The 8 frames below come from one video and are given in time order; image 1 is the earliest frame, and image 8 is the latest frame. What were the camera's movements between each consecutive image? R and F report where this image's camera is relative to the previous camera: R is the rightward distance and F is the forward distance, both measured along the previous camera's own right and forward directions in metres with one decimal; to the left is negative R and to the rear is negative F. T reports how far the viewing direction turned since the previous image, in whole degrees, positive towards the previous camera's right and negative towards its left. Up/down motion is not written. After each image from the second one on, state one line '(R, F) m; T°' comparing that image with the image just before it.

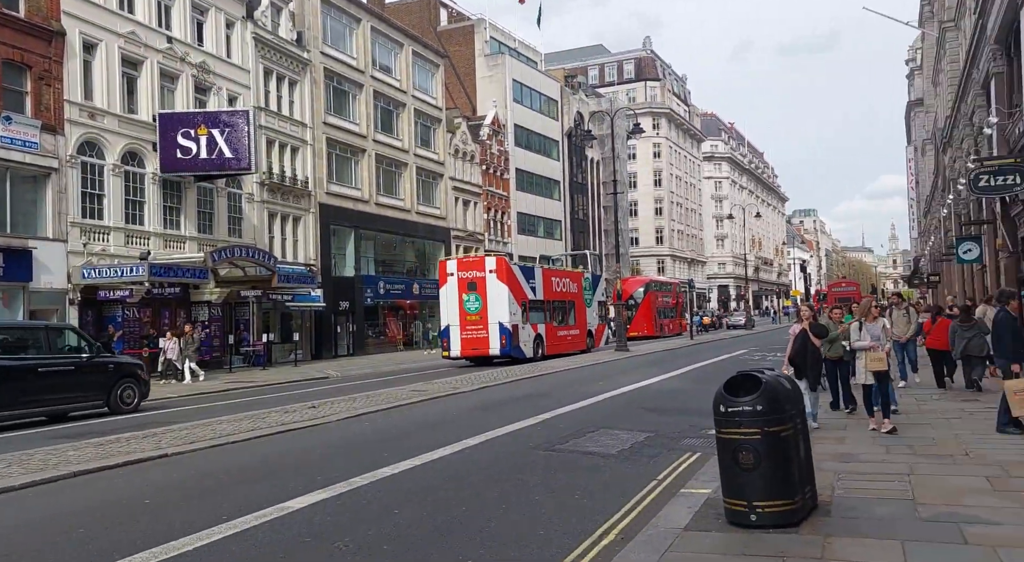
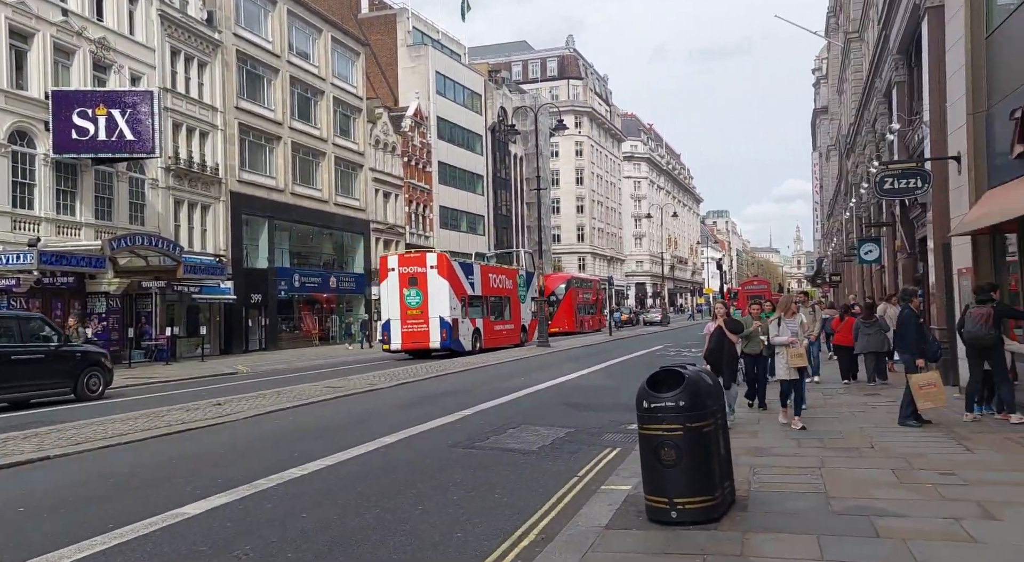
(0.0, +0.2) m; +5°
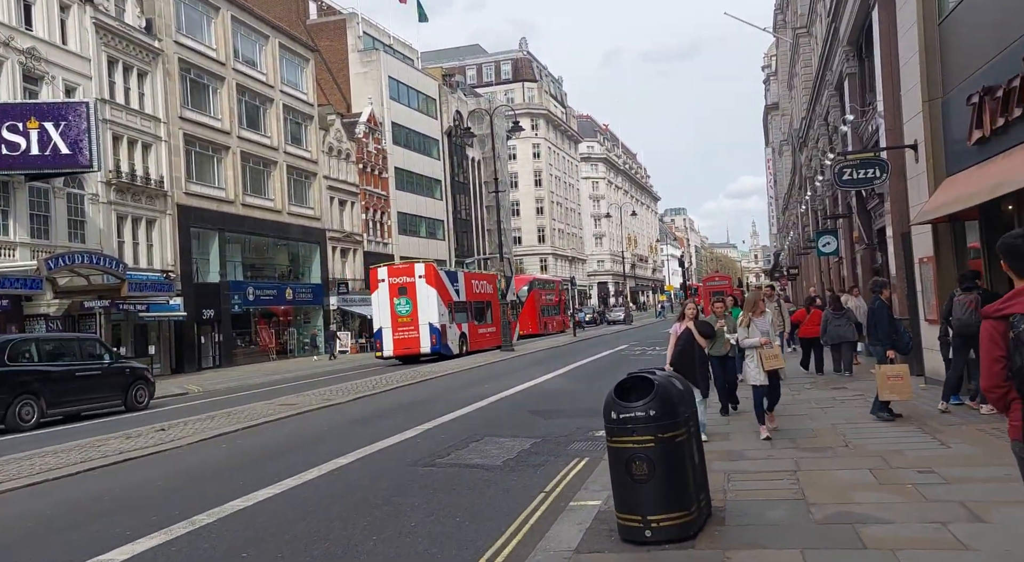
(+0.1, +0.4) m; +2°
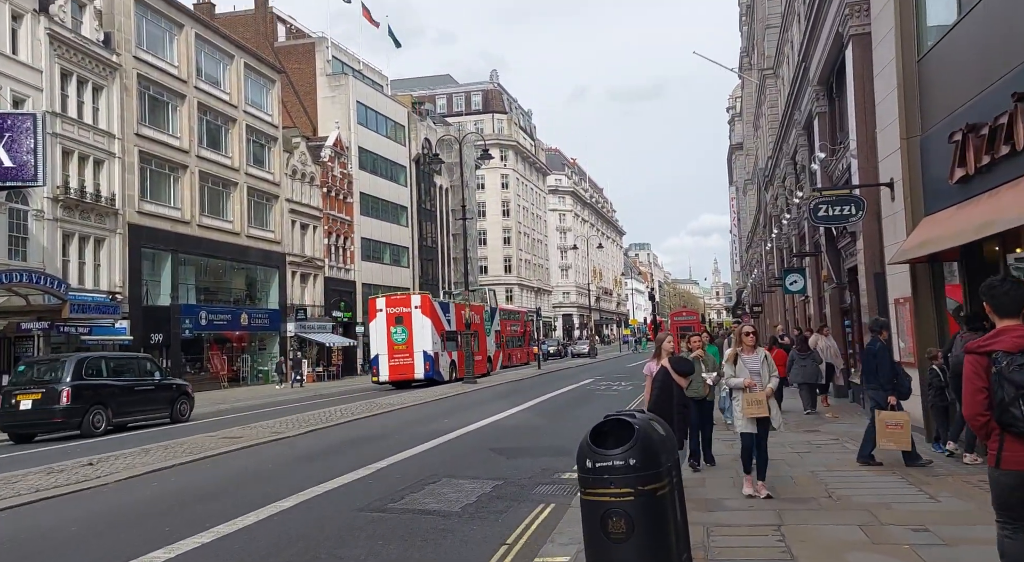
(0.0, +0.4) m; +2°
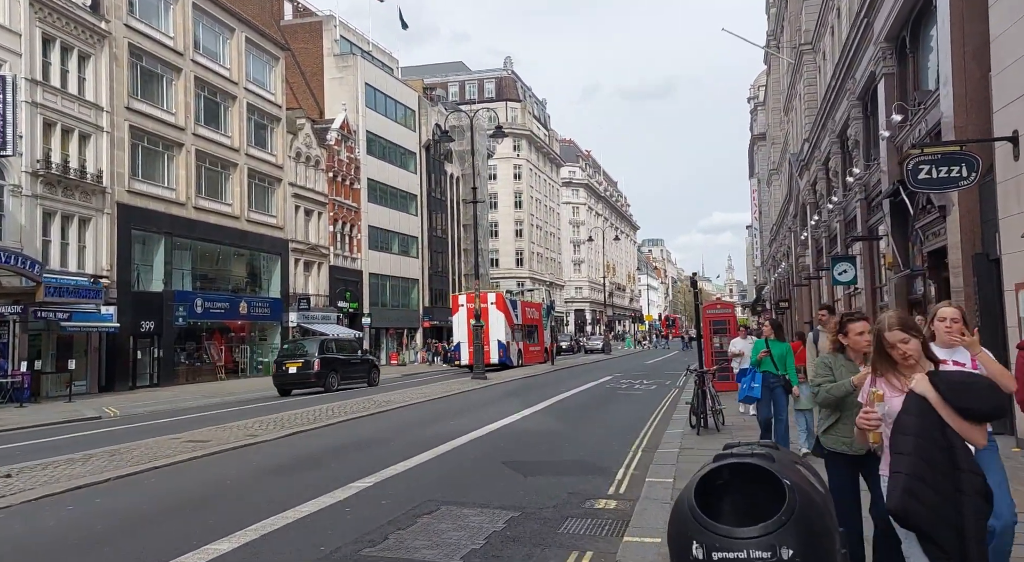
(-0.1, +1.3) m; -1°
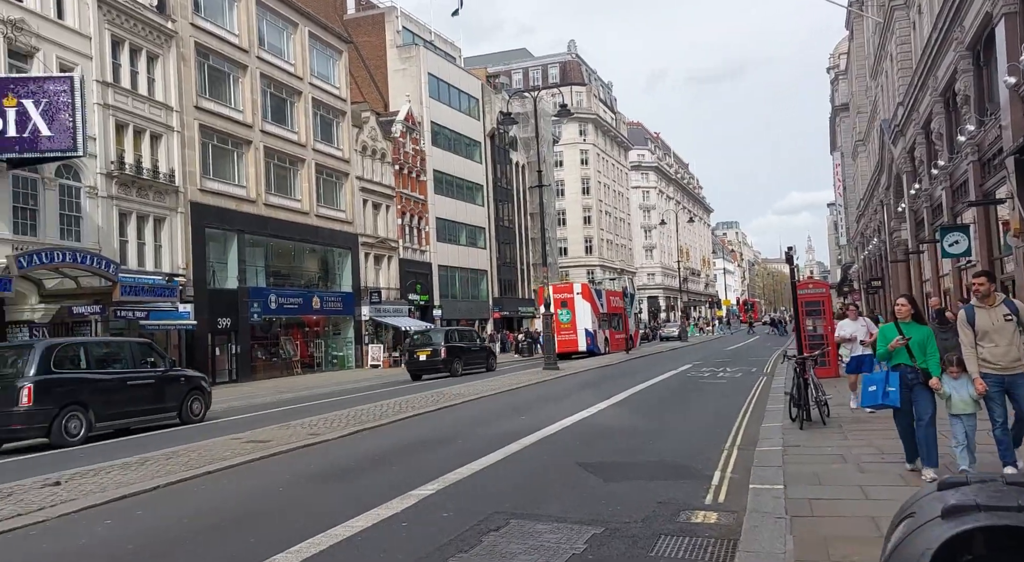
(-0.1, +0.4) m; -5°
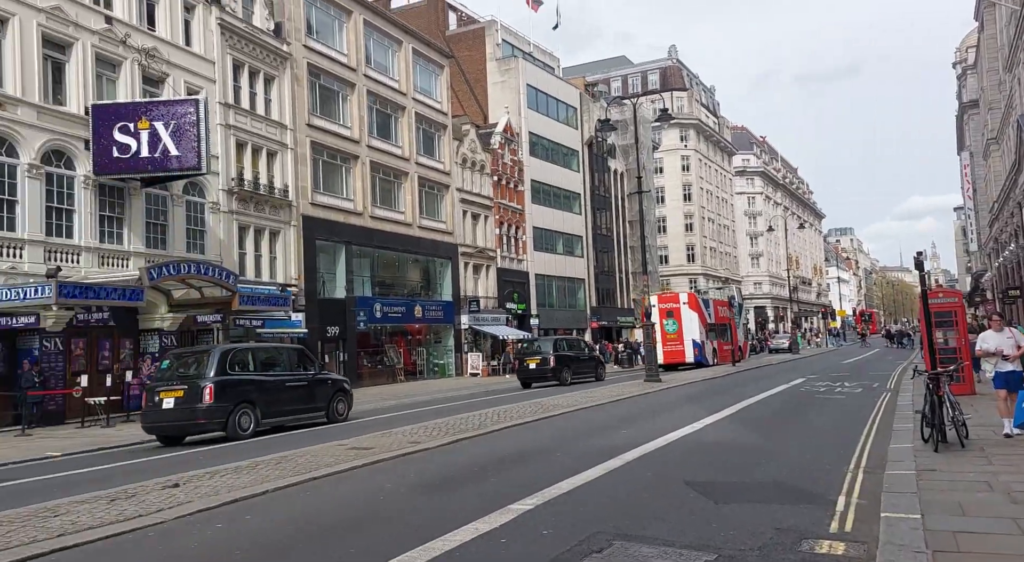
(-0.1, -0.2) m; -6°
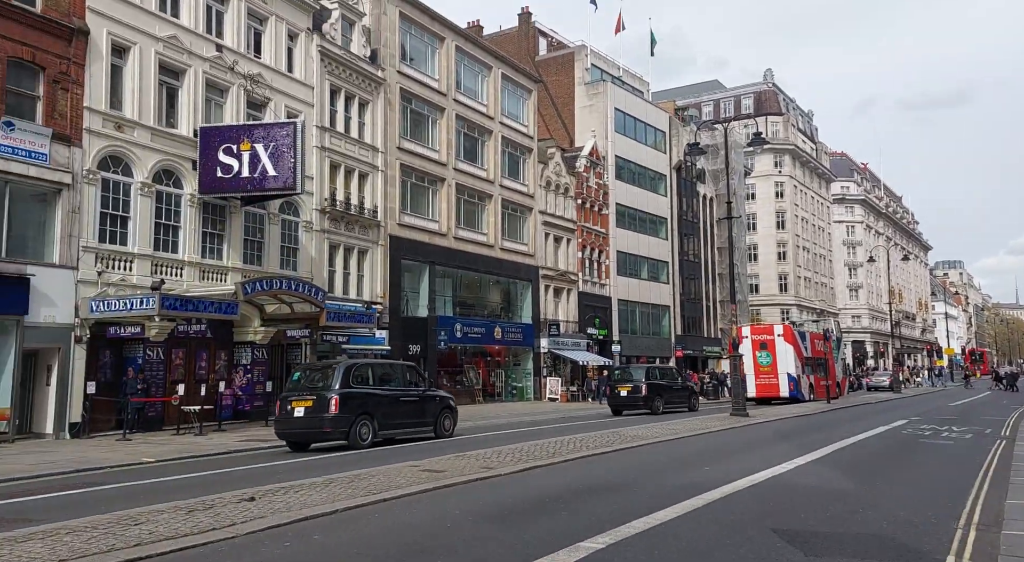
(0.0, -0.2) m; -6°
